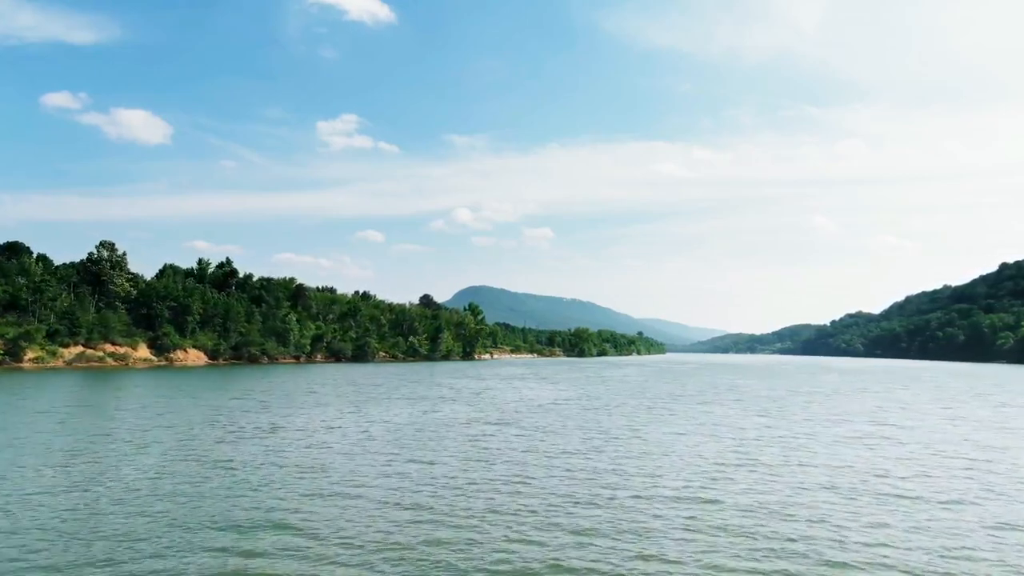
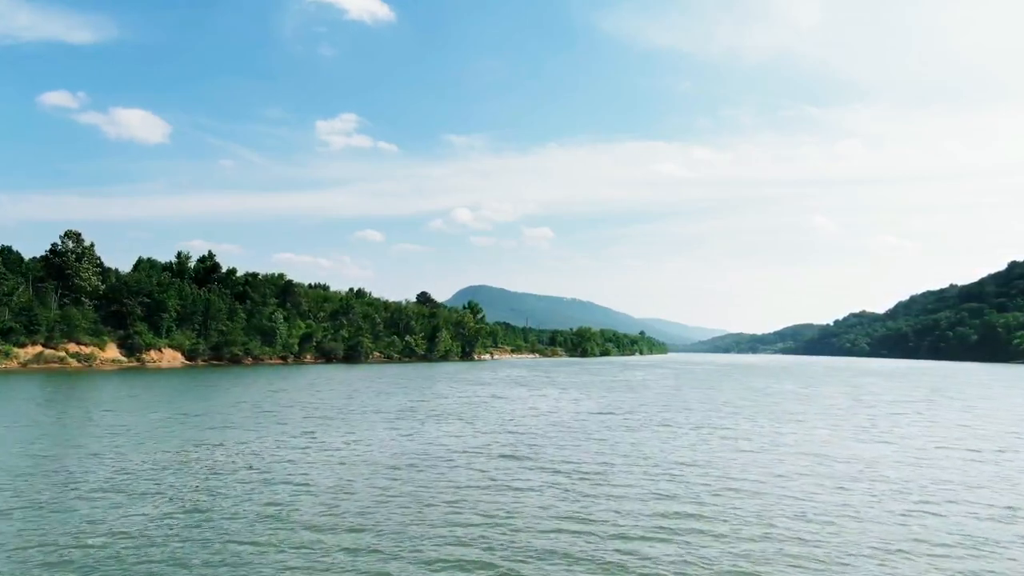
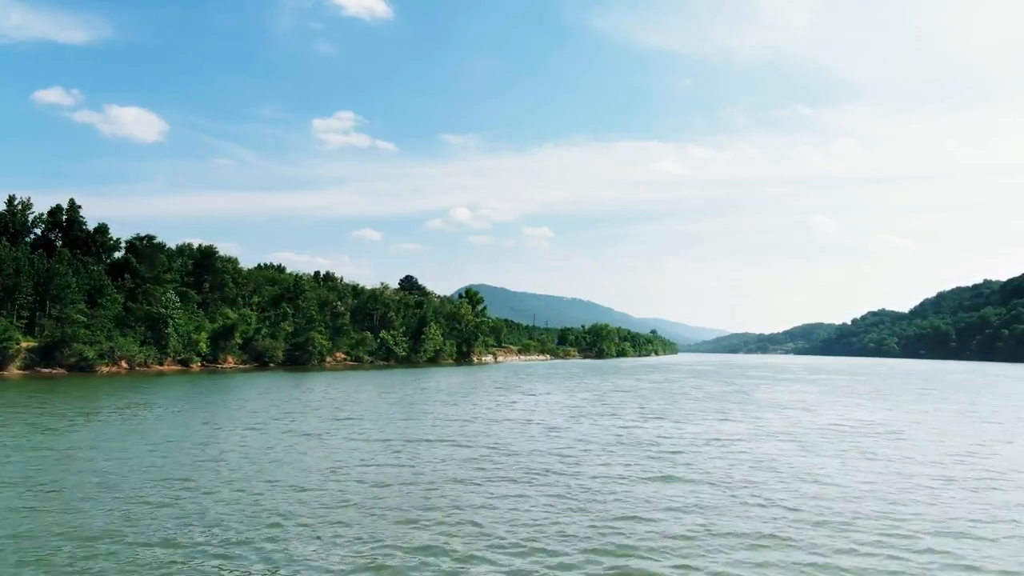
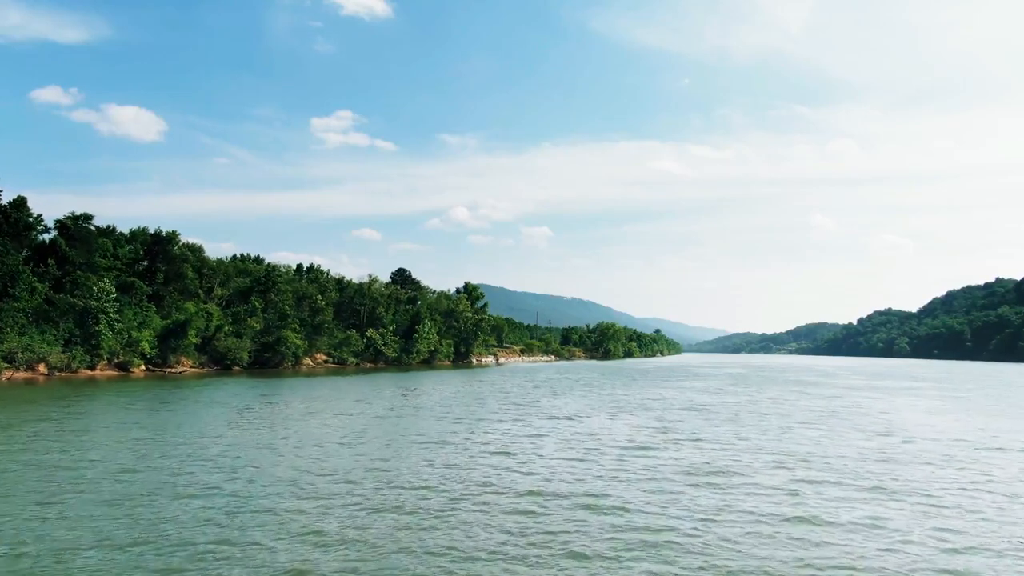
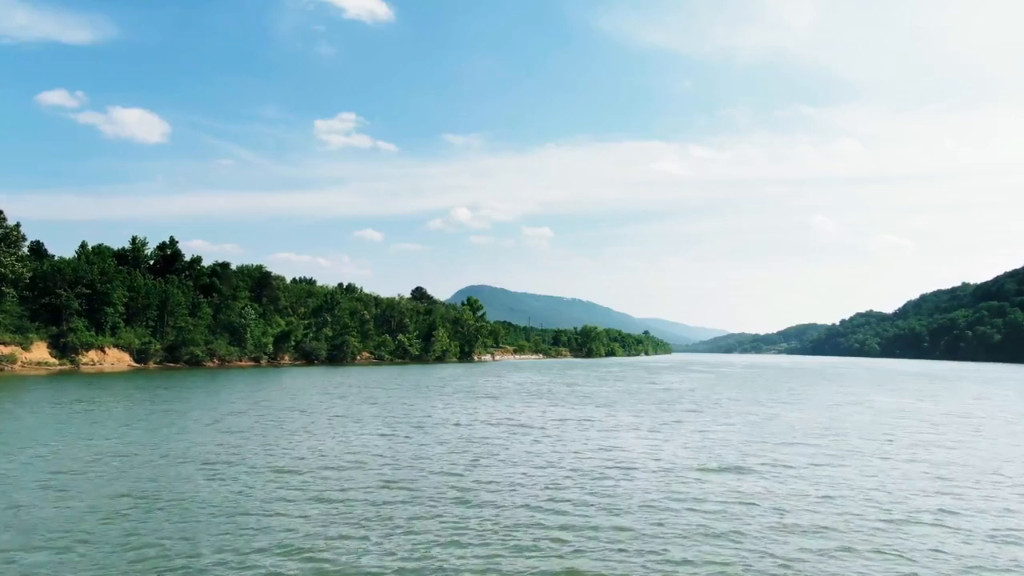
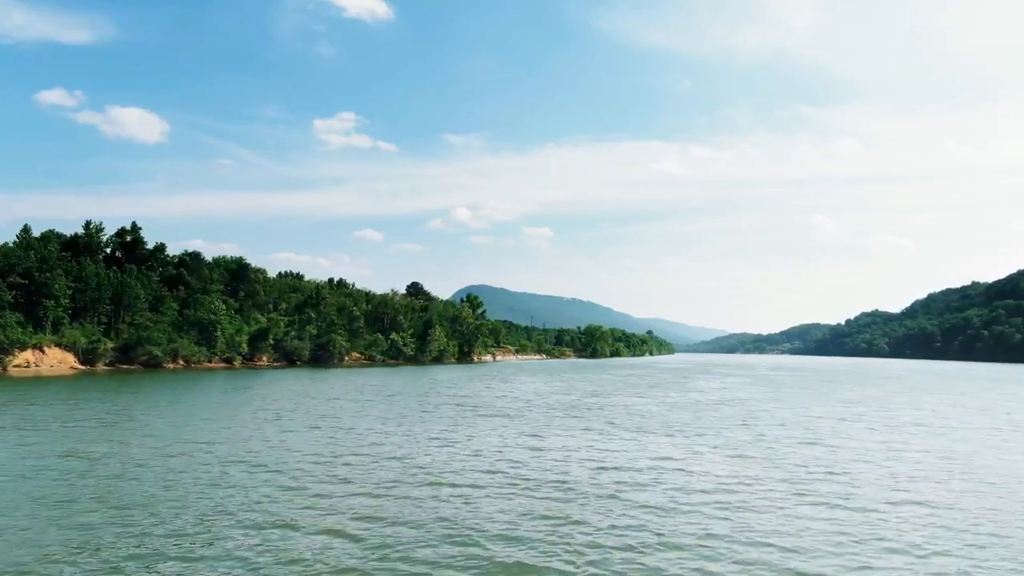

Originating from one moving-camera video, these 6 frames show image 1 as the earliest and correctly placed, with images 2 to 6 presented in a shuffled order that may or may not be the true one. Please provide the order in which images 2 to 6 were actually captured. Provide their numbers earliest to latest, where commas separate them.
2, 5, 6, 3, 4
